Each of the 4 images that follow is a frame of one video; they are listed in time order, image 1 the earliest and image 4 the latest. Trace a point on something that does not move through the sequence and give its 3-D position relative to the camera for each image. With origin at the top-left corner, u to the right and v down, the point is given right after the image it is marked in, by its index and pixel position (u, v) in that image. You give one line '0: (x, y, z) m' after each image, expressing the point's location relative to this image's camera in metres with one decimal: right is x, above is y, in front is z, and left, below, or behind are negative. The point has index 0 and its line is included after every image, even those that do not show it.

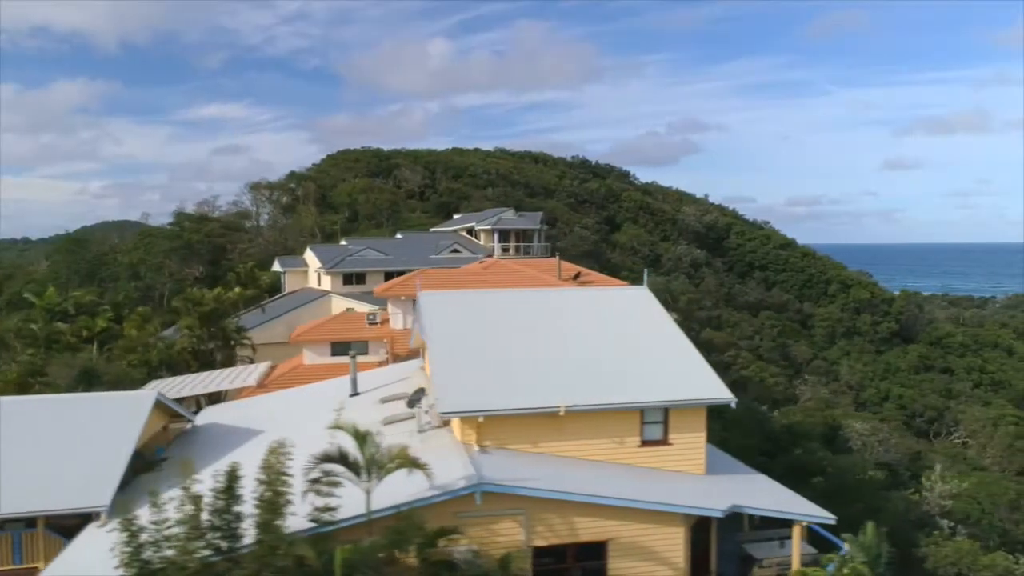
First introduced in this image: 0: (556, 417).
0: (+1.0, -2.8, +16.0) m
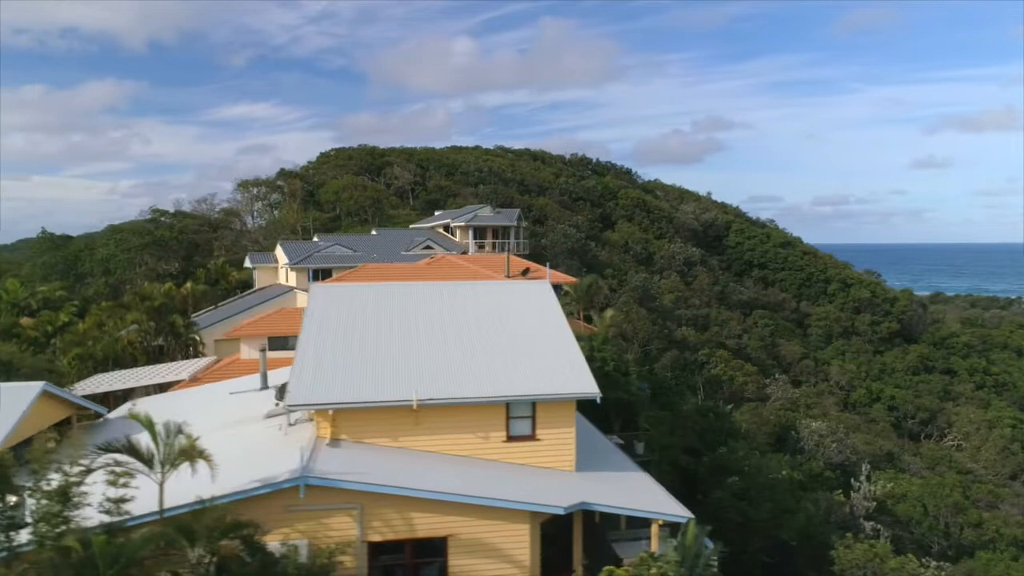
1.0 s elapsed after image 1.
0: (-2.1, -2.7, +15.7) m
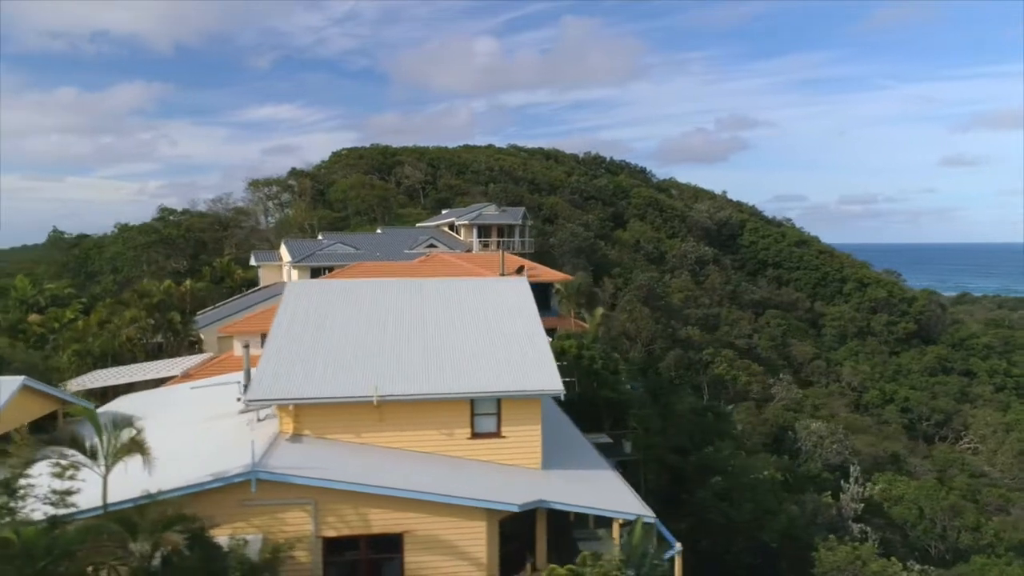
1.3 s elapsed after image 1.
0: (-2.9, -2.6, +15.6) m
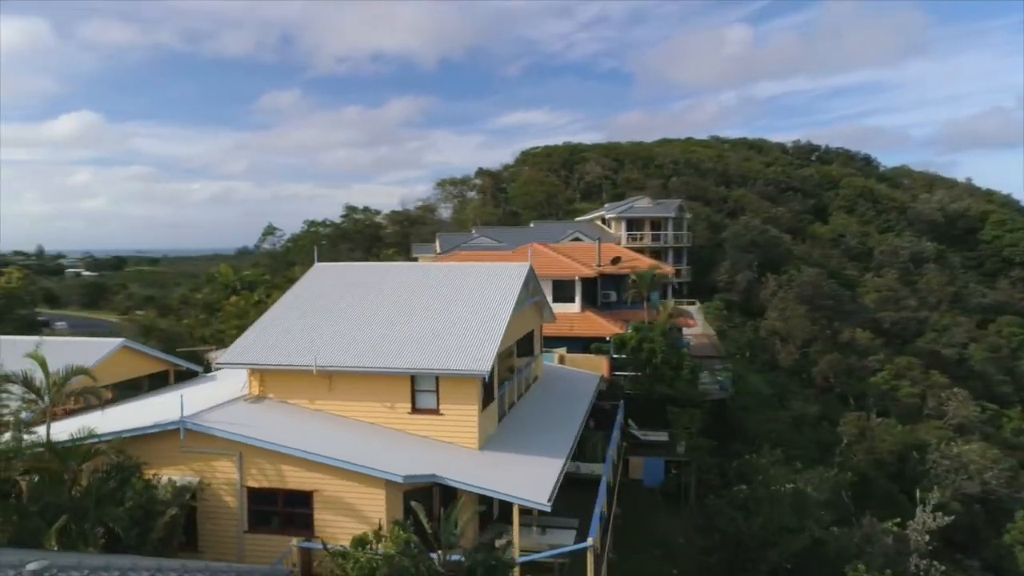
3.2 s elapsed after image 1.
0: (-4.3, -2.1, +16.9) m
